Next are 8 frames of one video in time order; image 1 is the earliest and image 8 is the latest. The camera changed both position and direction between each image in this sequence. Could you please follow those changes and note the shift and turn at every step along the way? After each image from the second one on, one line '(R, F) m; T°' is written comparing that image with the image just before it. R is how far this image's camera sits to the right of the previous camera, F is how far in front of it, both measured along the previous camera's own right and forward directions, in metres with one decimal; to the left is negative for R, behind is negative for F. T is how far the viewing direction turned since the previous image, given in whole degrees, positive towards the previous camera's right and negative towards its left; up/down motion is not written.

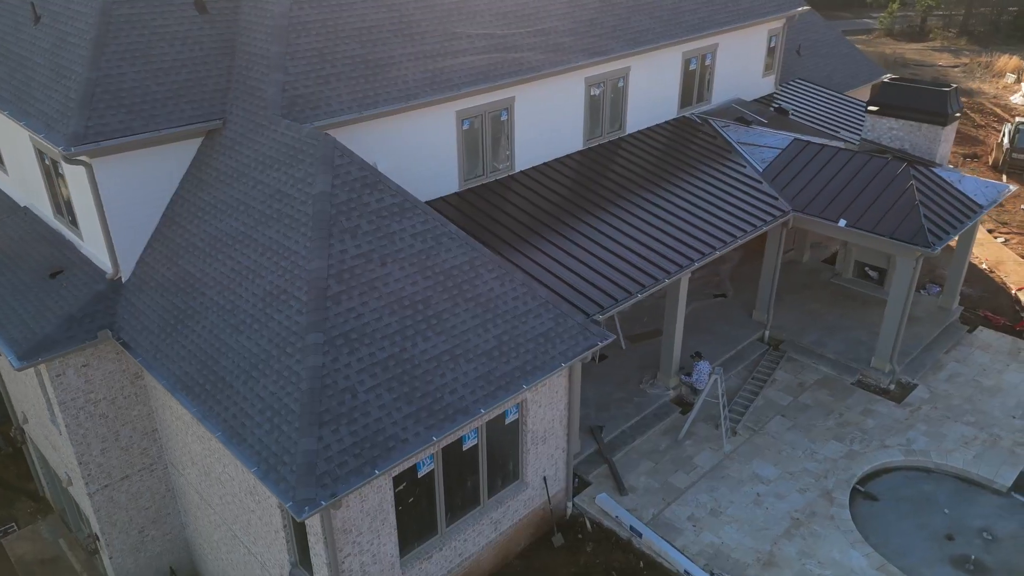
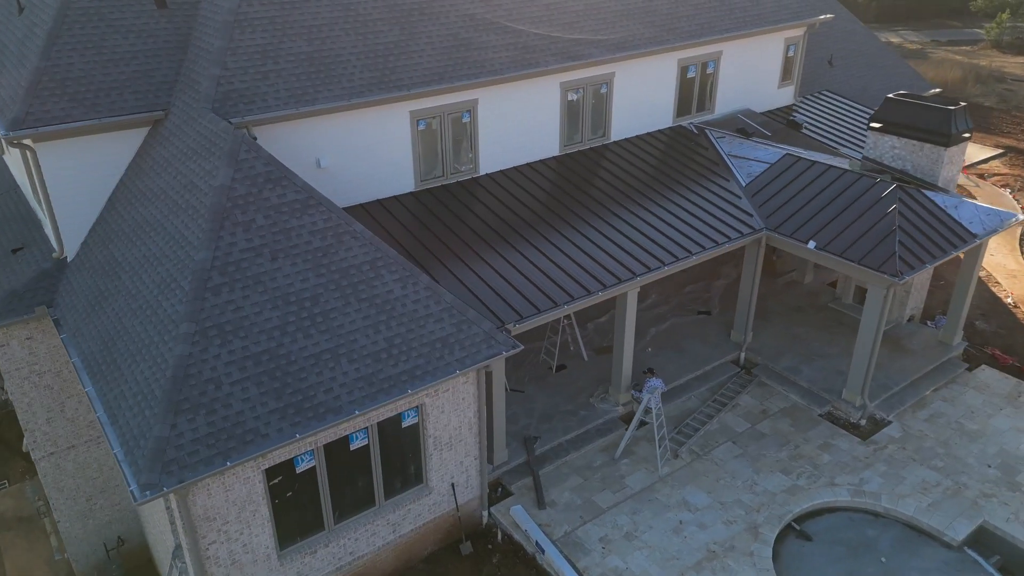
(+2.7, +0.3) m; -7°
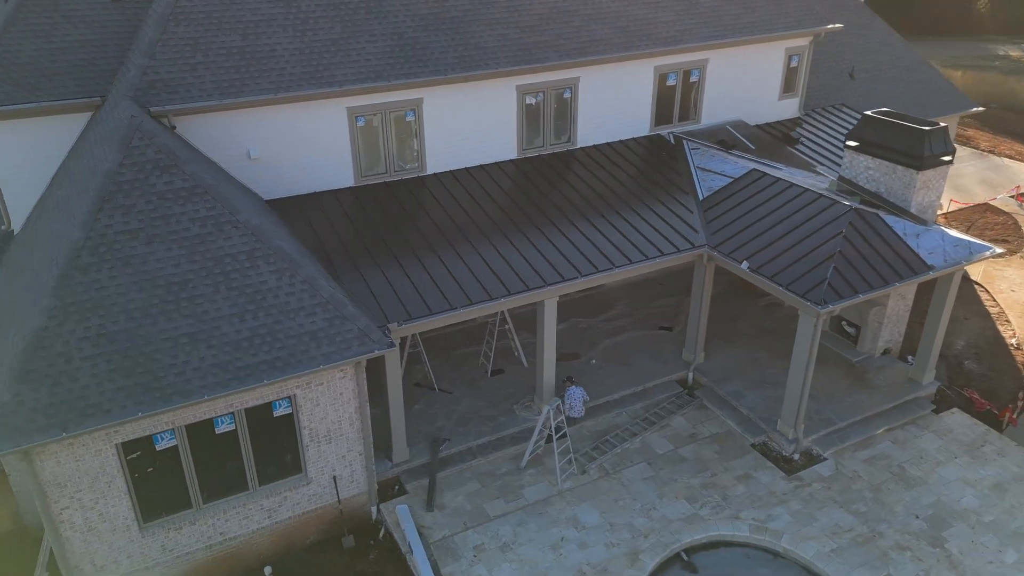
(+3.3, +0.3) m; -7°
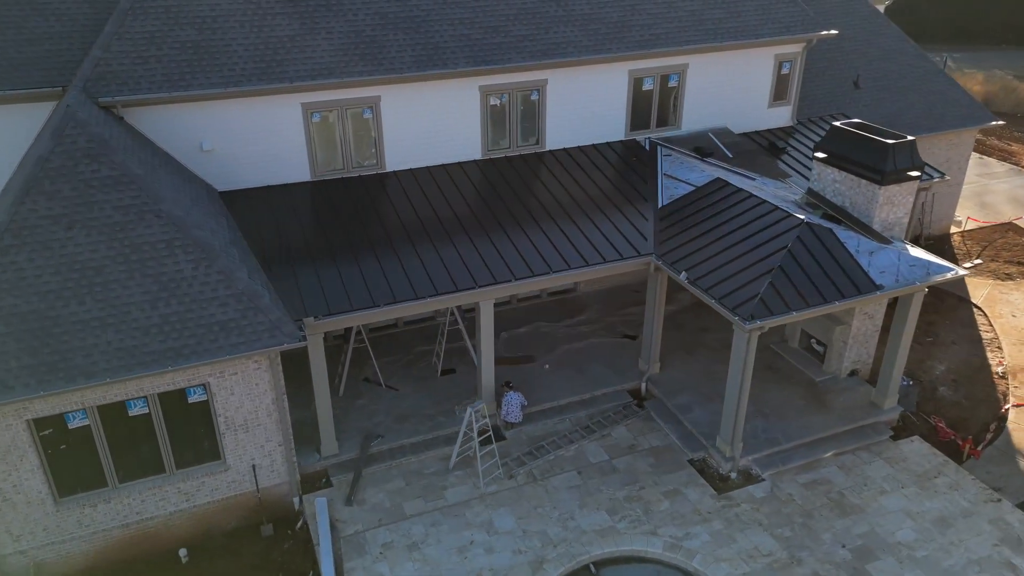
(+2.3, +0.2) m; -5°
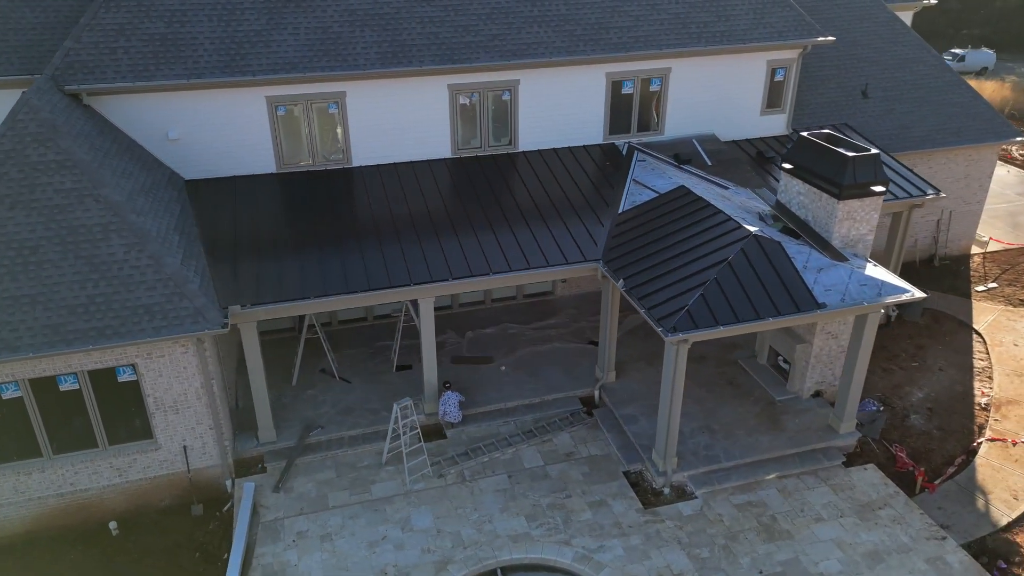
(+2.4, +0.2) m; -5°
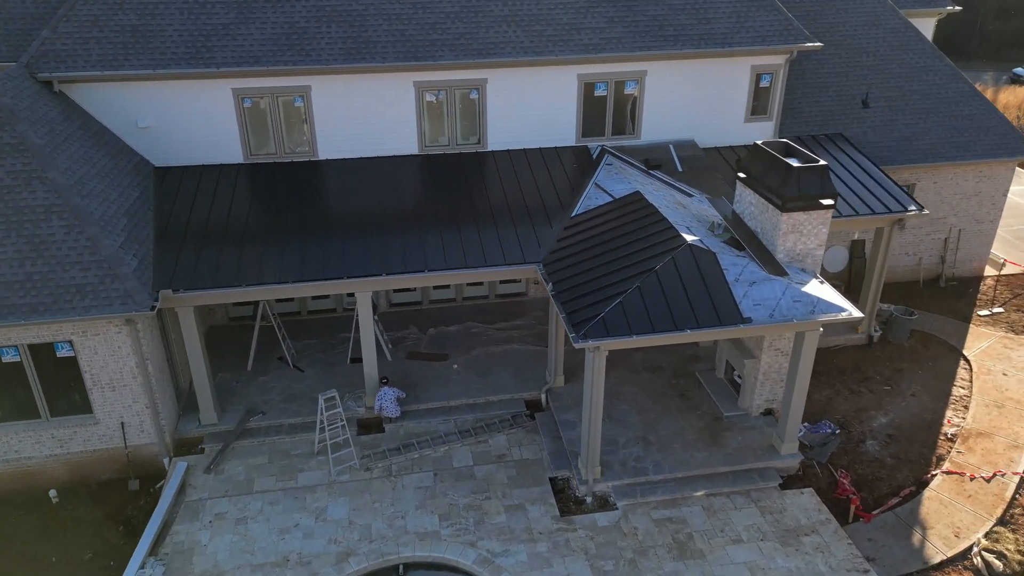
(+2.4, +0.2) m; -5°
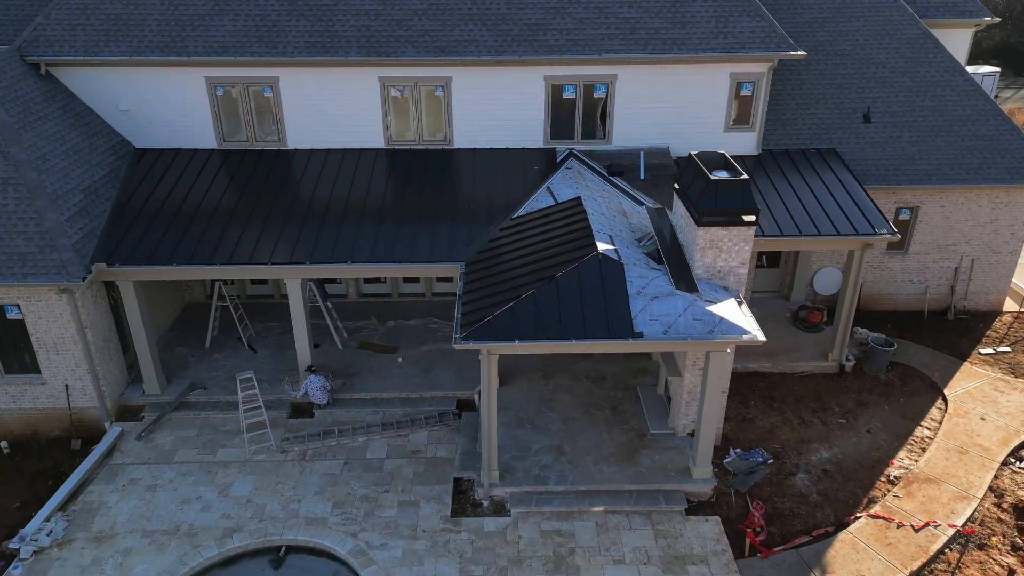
(+3.3, +0.3) m; -8°
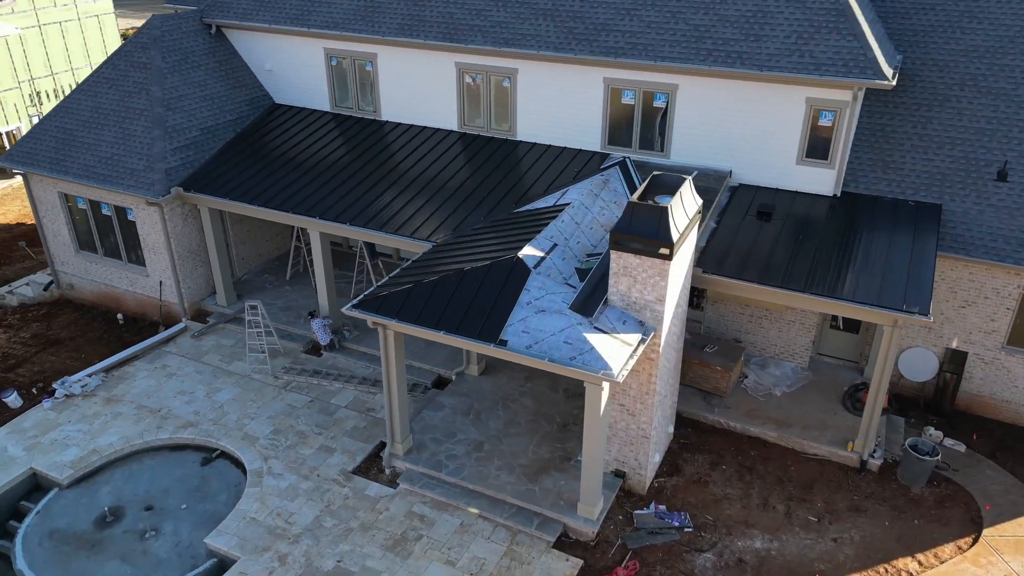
(+6.5, +1.4) m; -24°
